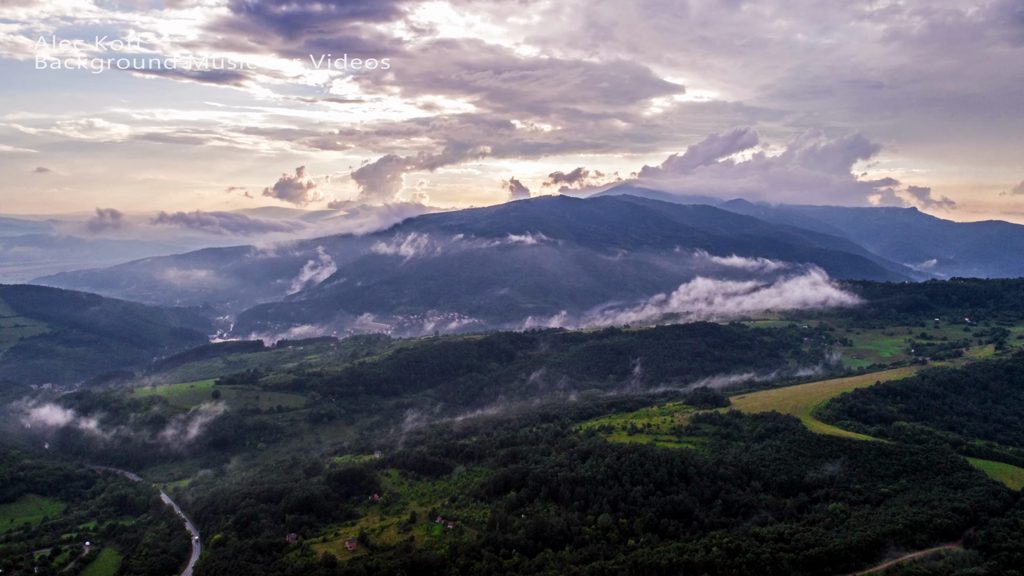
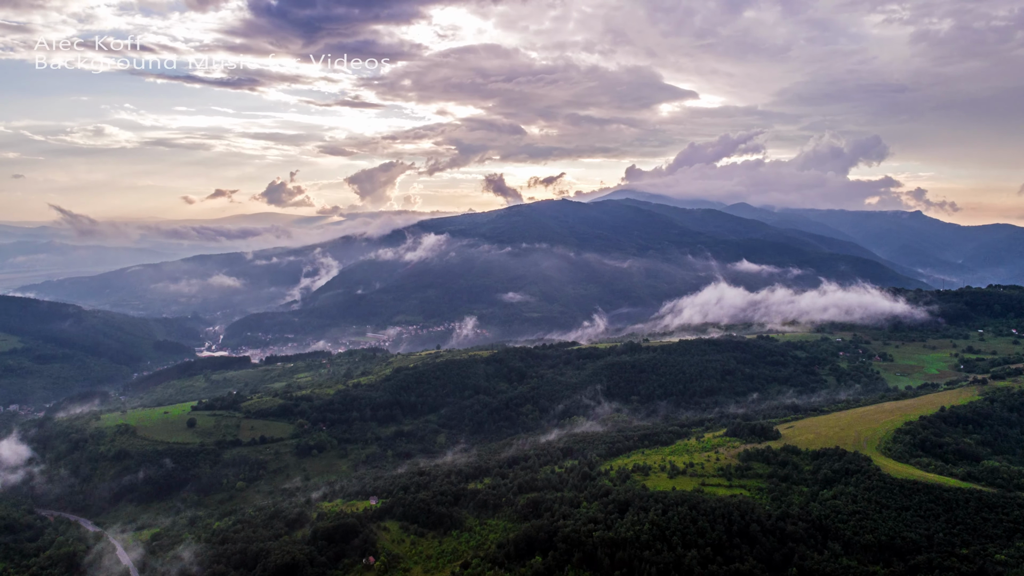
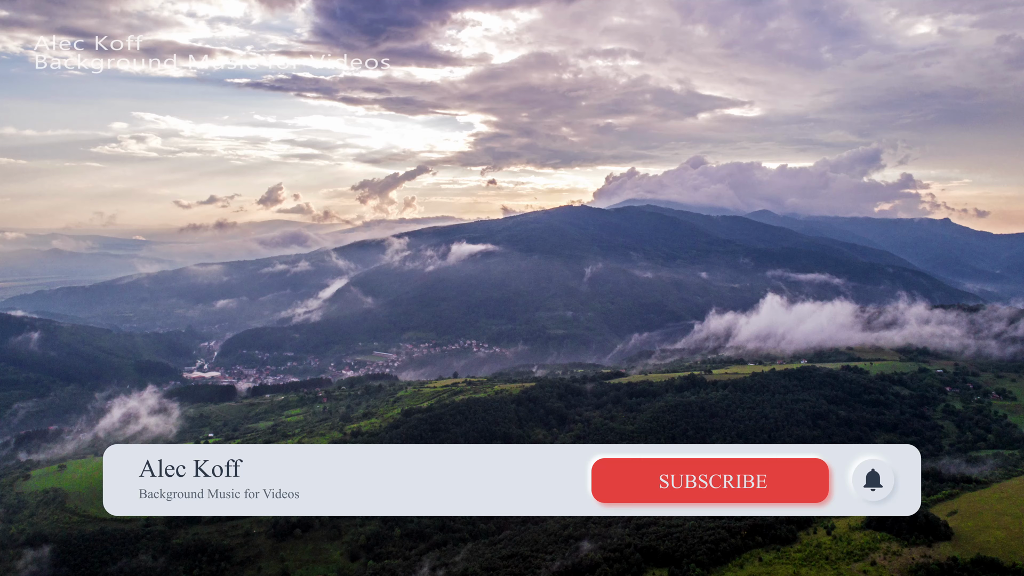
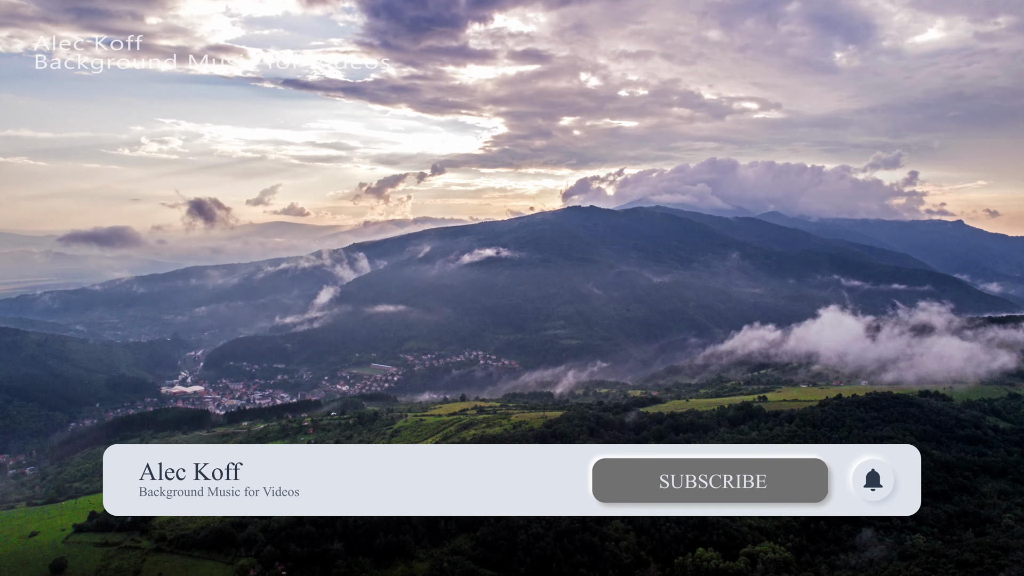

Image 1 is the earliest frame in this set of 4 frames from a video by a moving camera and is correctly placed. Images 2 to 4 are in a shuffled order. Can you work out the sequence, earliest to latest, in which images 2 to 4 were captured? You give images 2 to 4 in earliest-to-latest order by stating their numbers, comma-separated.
2, 3, 4
